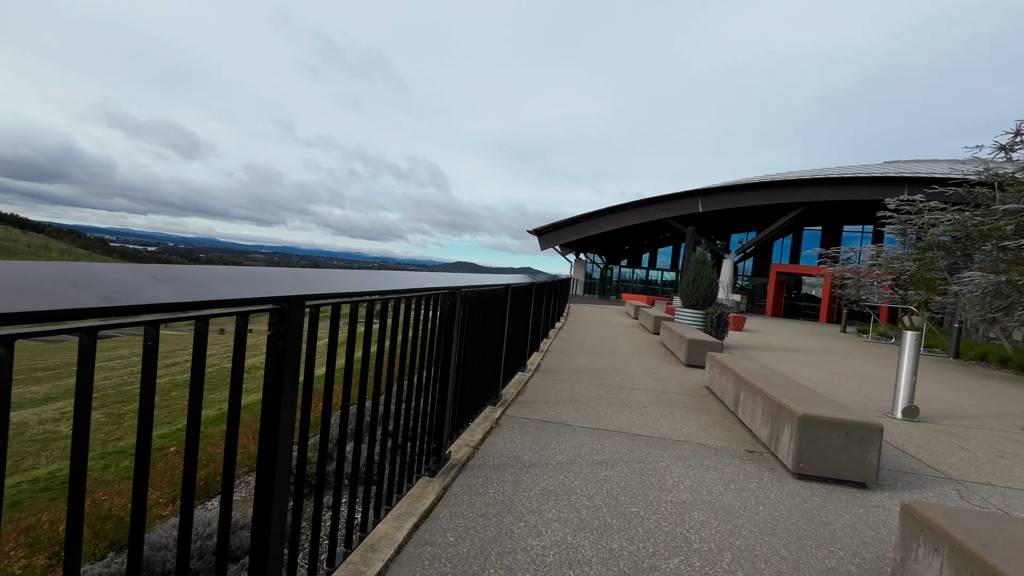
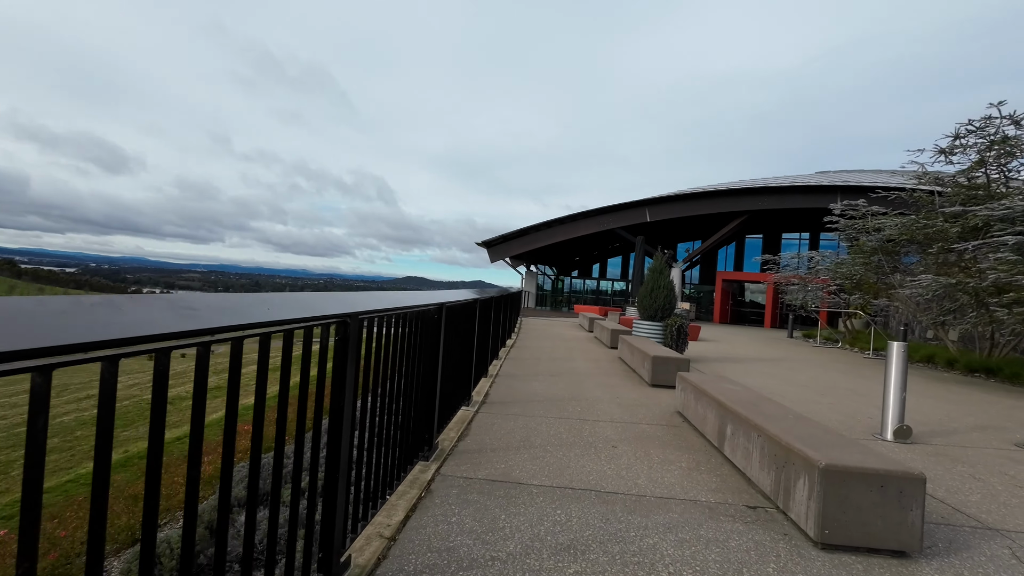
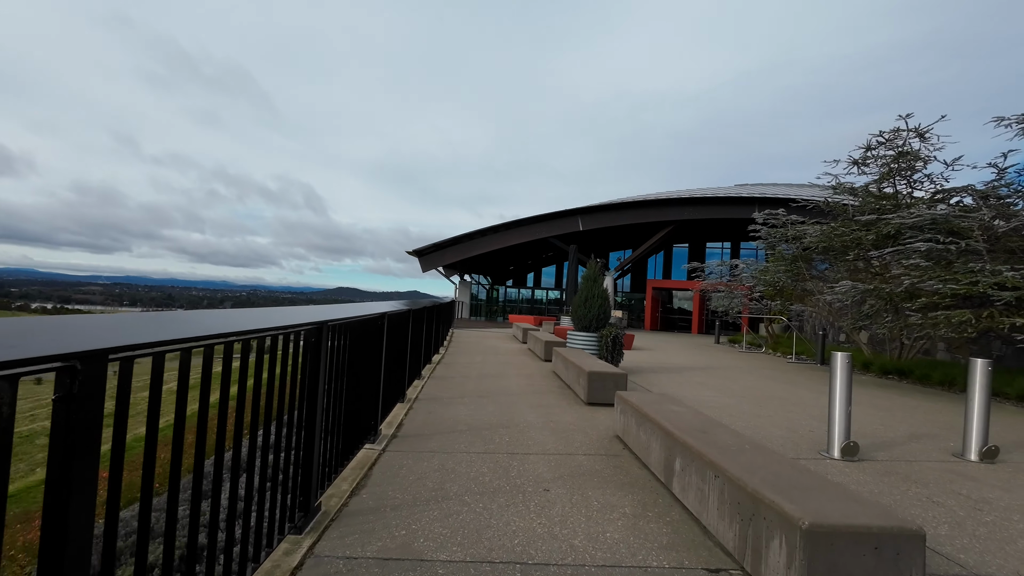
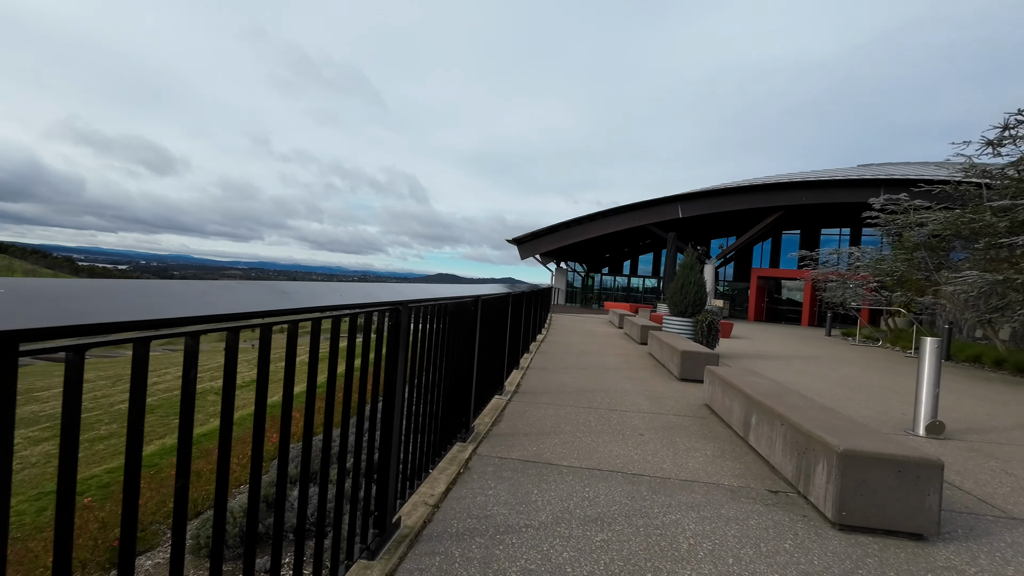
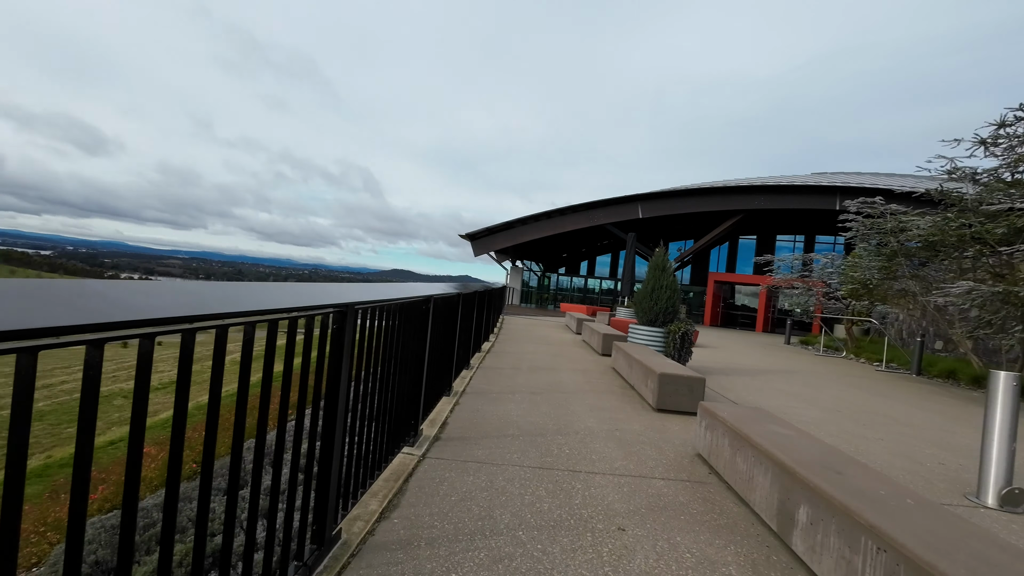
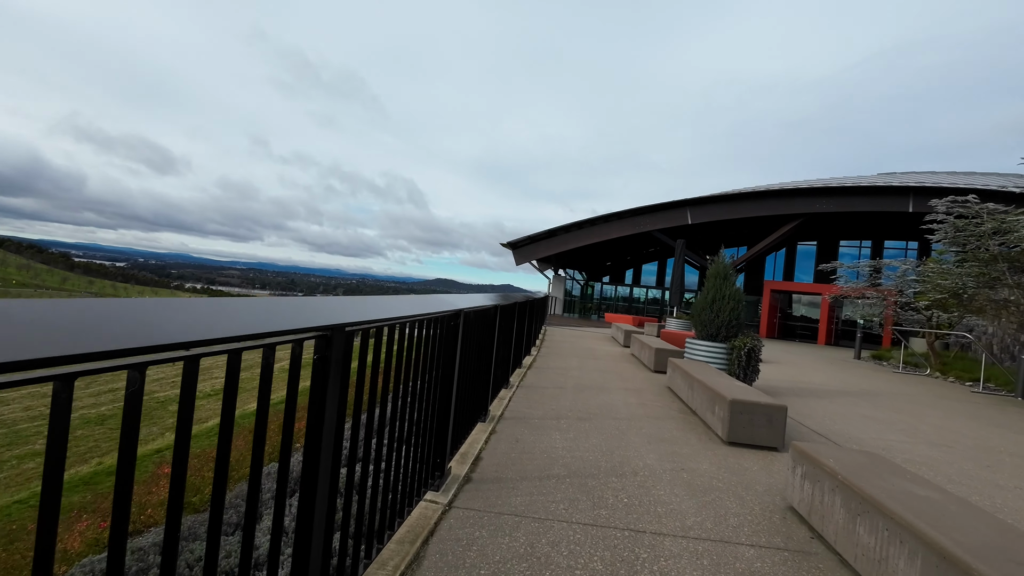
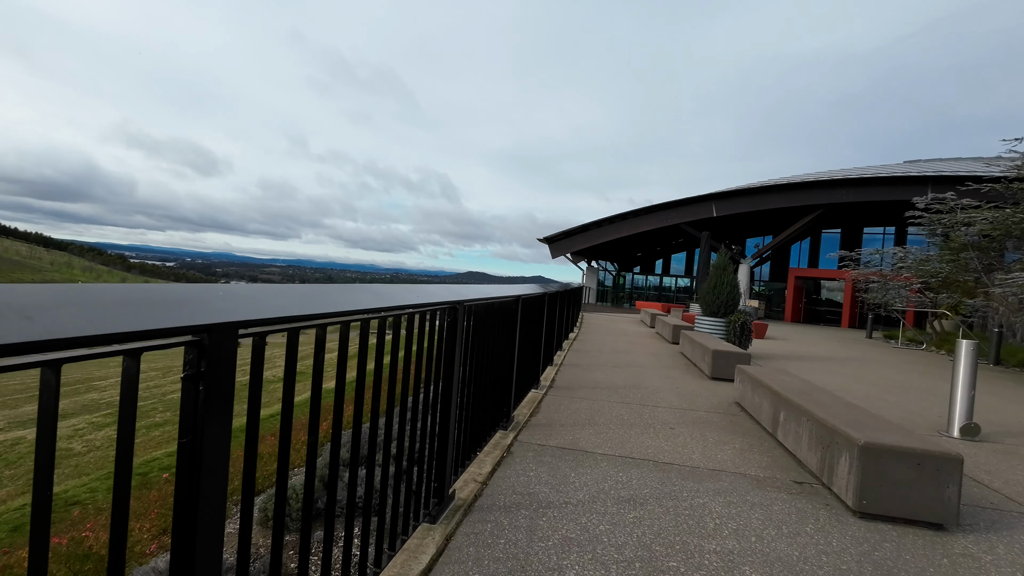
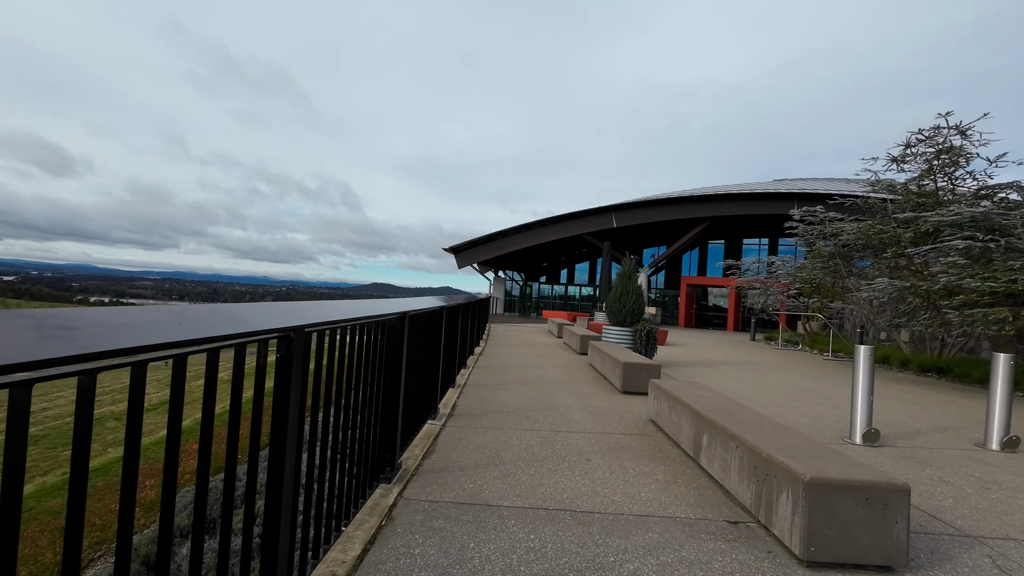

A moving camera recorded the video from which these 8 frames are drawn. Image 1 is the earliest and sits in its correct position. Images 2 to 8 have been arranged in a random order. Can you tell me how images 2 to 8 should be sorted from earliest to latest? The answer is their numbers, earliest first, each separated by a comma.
7, 4, 2, 8, 3, 5, 6
